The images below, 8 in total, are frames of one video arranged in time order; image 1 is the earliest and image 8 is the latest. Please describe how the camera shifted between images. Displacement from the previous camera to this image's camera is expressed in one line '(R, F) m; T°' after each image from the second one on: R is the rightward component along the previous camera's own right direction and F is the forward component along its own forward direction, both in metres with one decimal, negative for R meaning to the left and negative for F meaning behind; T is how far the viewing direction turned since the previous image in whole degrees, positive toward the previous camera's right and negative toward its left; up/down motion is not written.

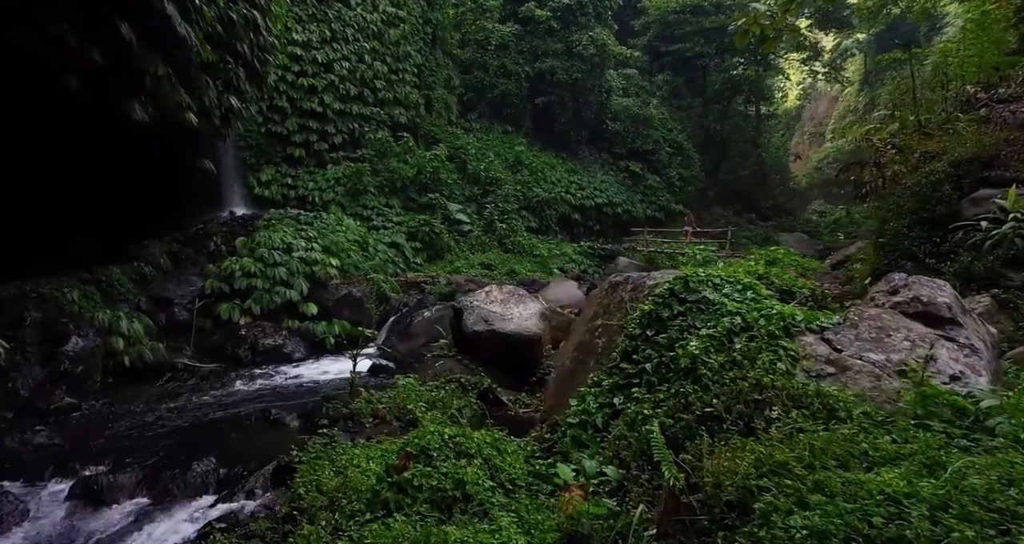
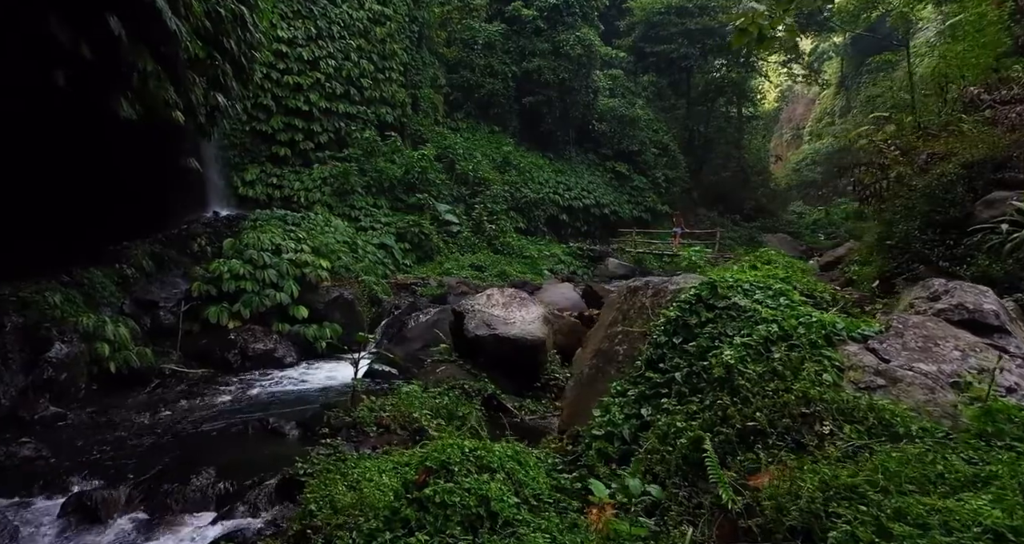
(-0.2, +0.1) m; +2°
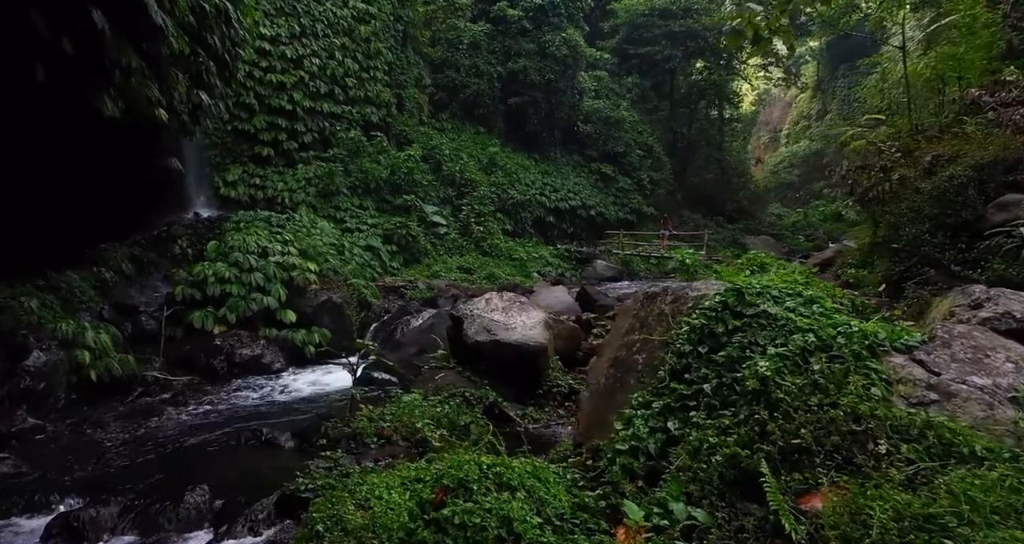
(-0.2, +0.1) m; +2°
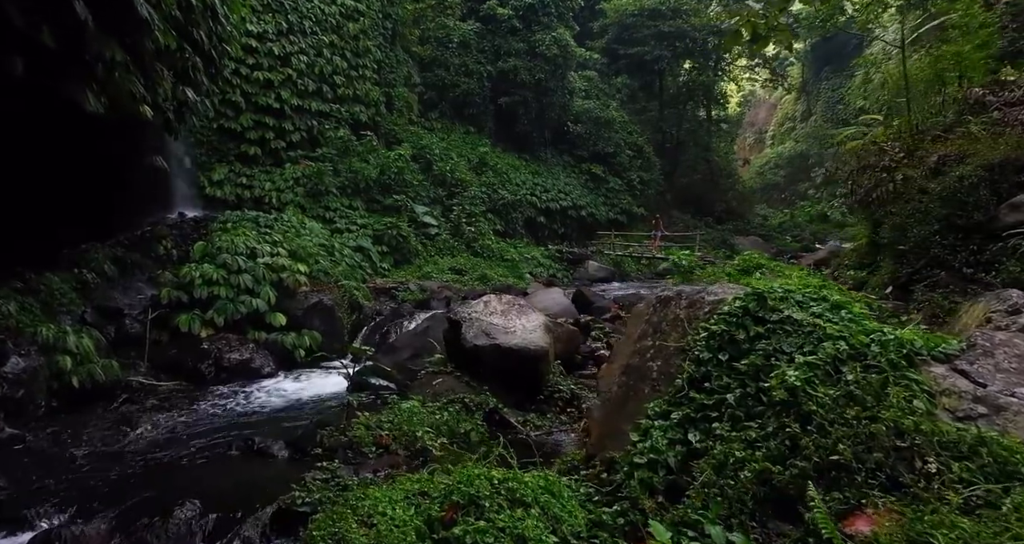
(-0.1, +0.1) m; +1°
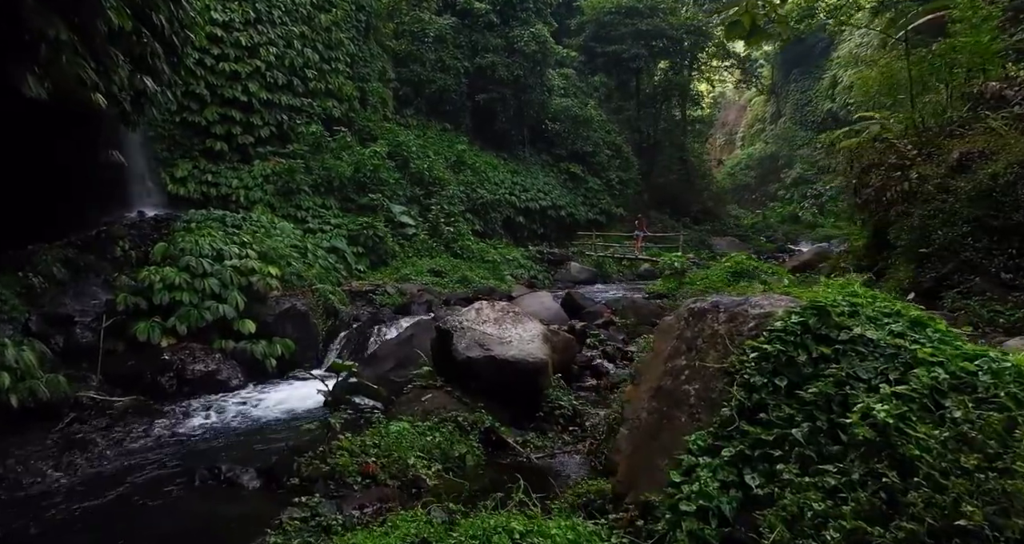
(-0.2, +0.4) m; +3°
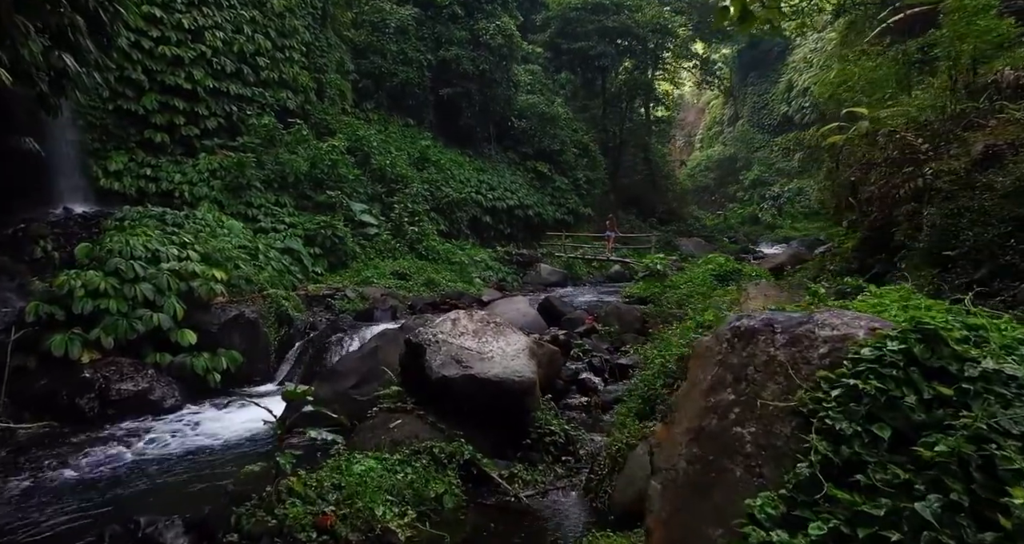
(-0.1, +0.6) m; +4°
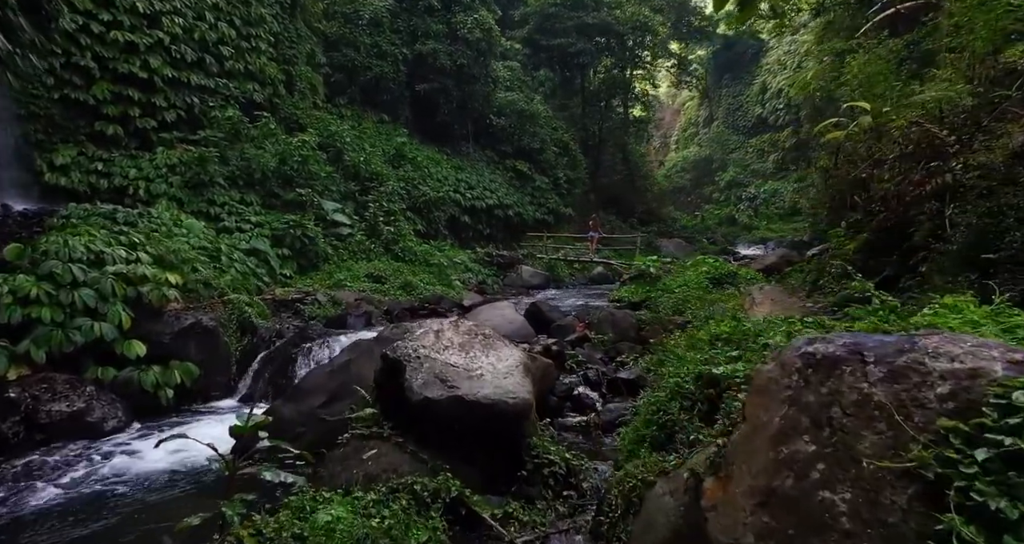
(-0.1, +0.5) m; +2°
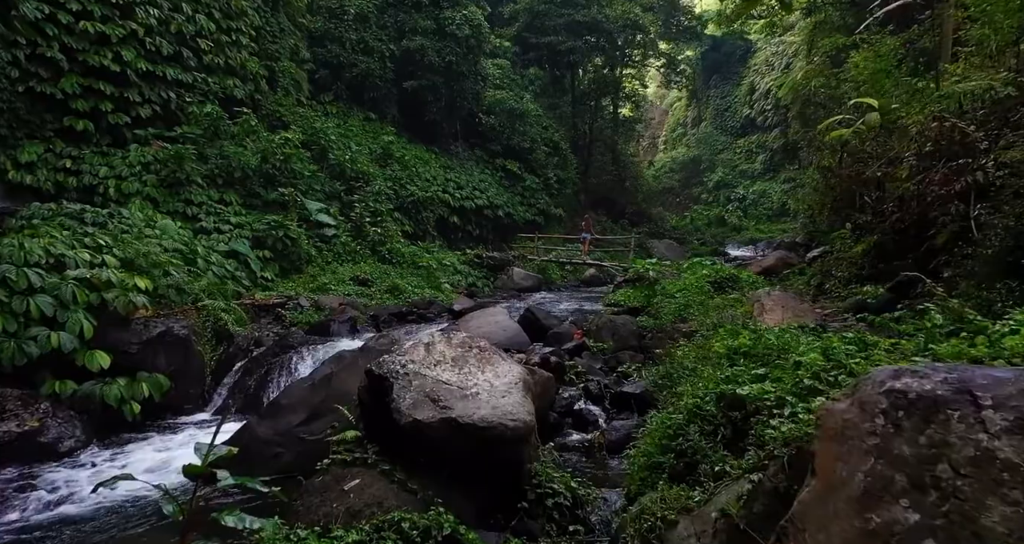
(-0.1, +0.4) m; +1°
